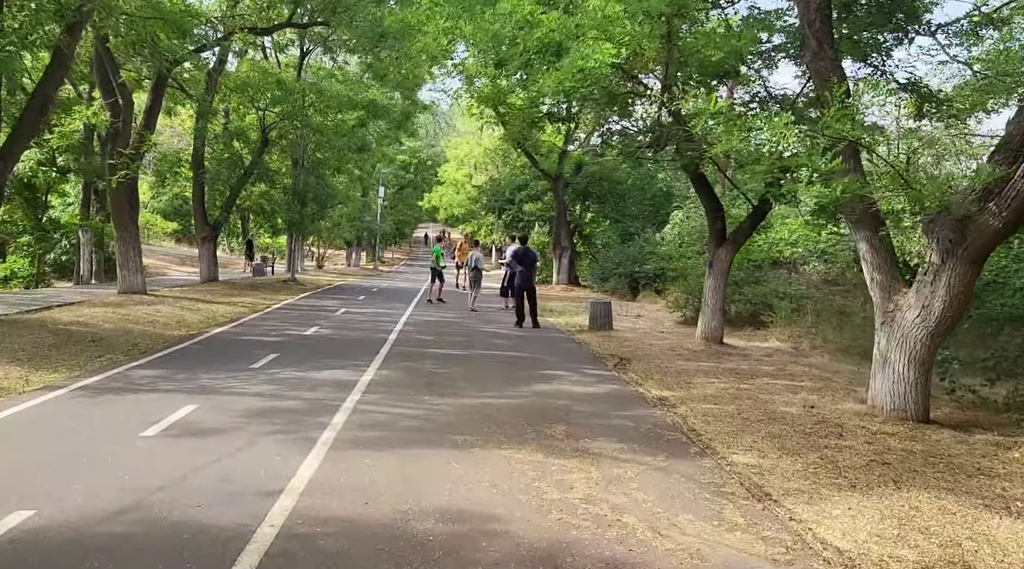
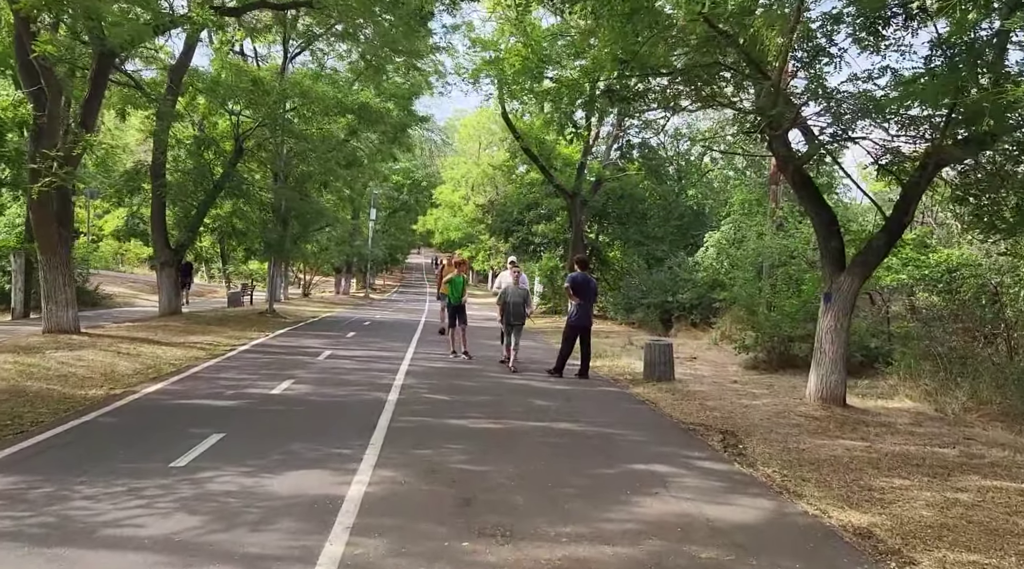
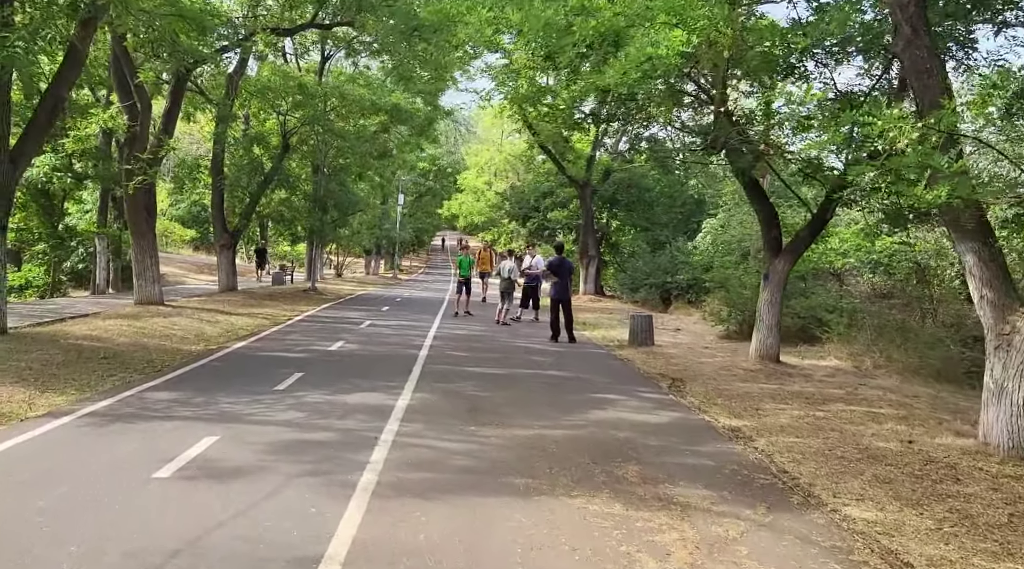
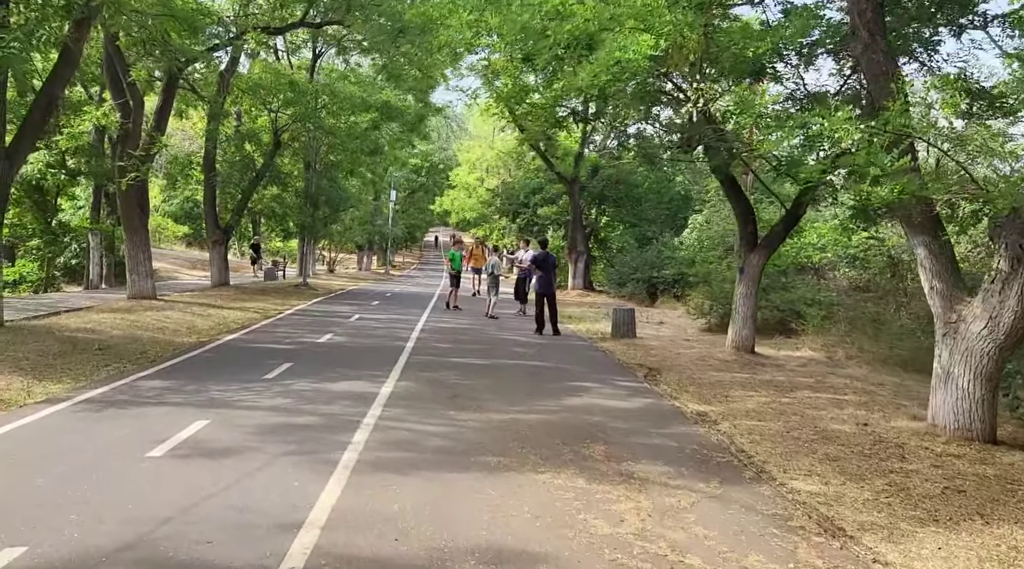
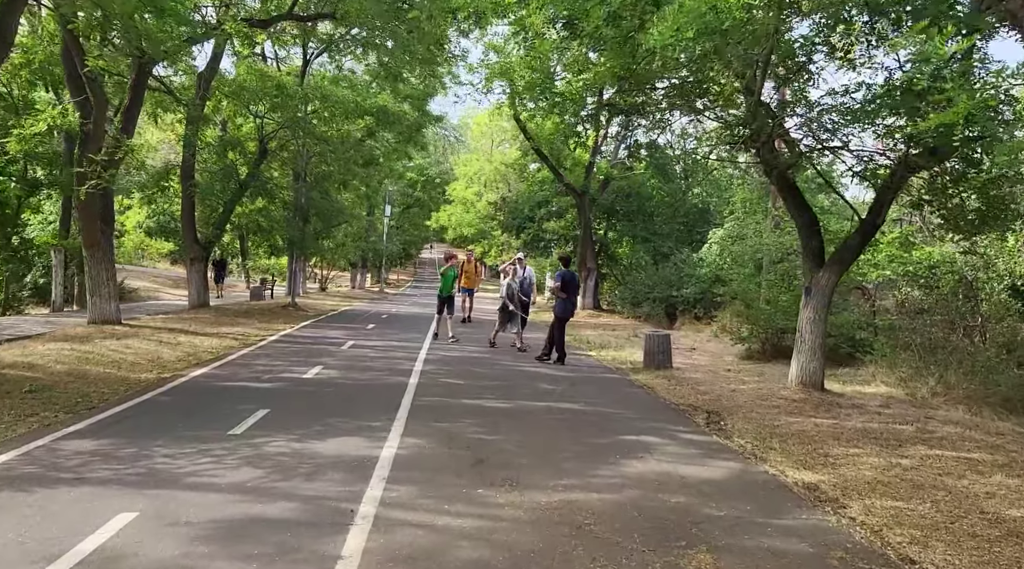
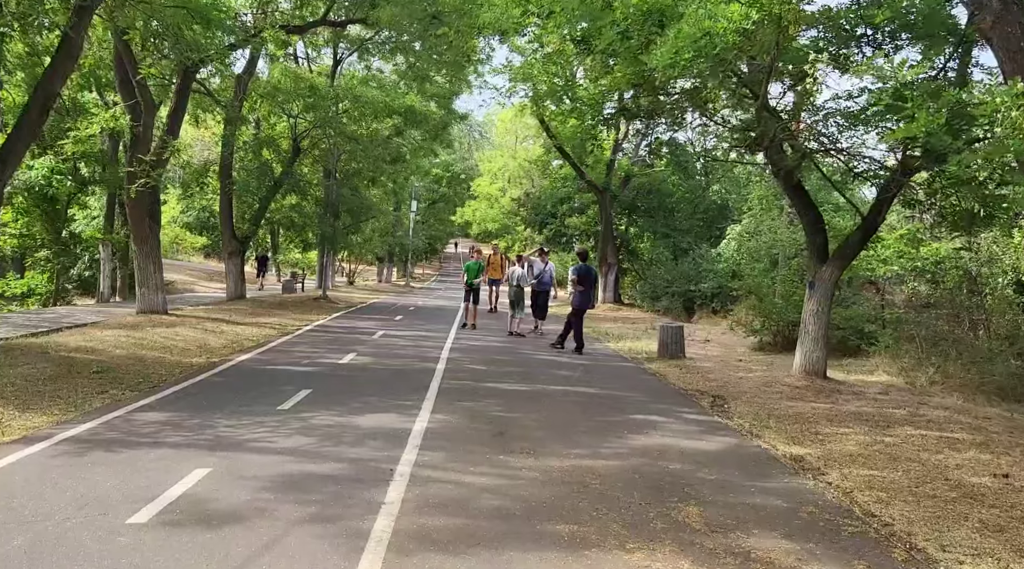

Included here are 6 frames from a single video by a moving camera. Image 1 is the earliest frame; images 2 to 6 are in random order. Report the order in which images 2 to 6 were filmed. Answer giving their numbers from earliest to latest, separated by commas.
4, 3, 6, 5, 2
